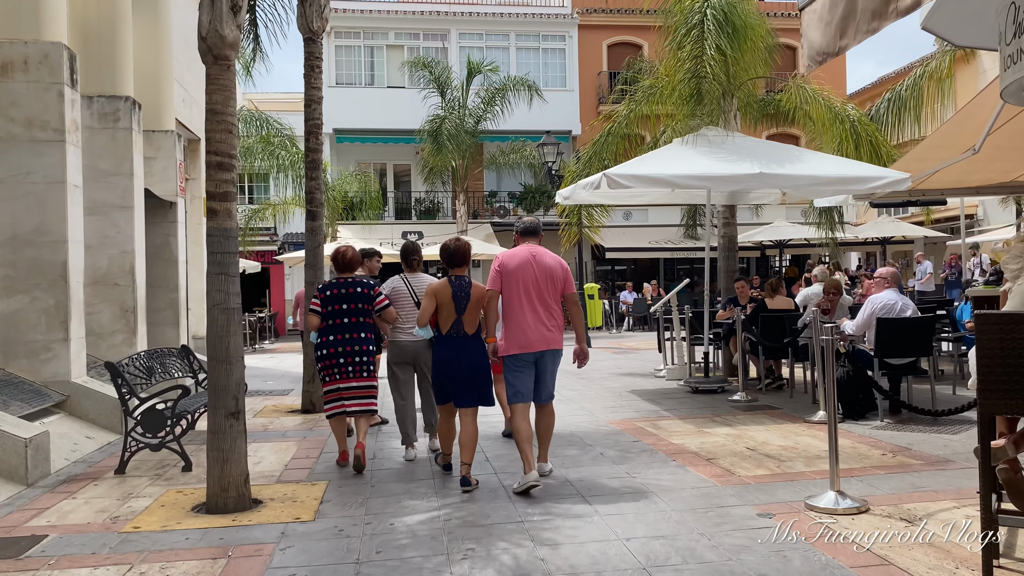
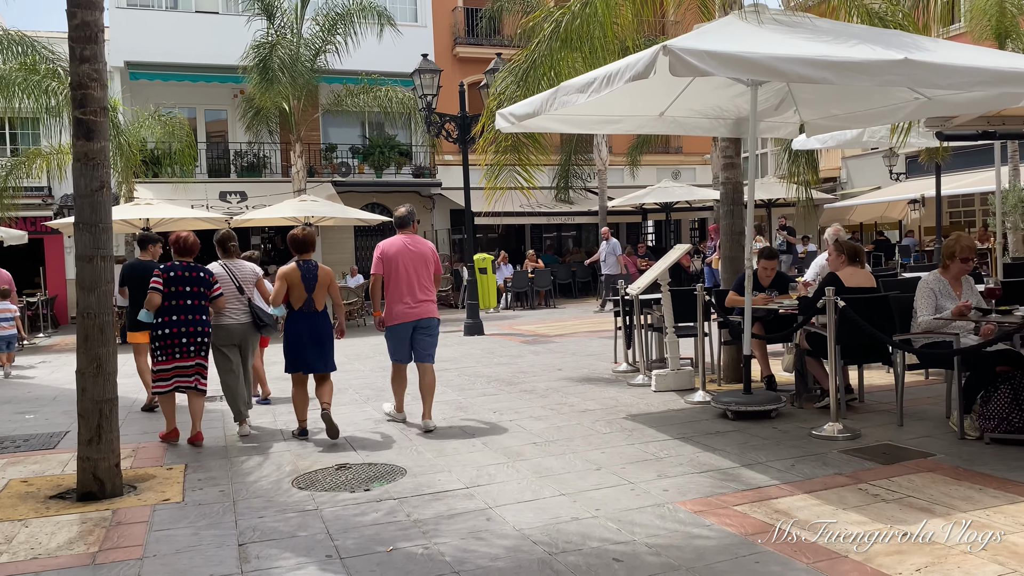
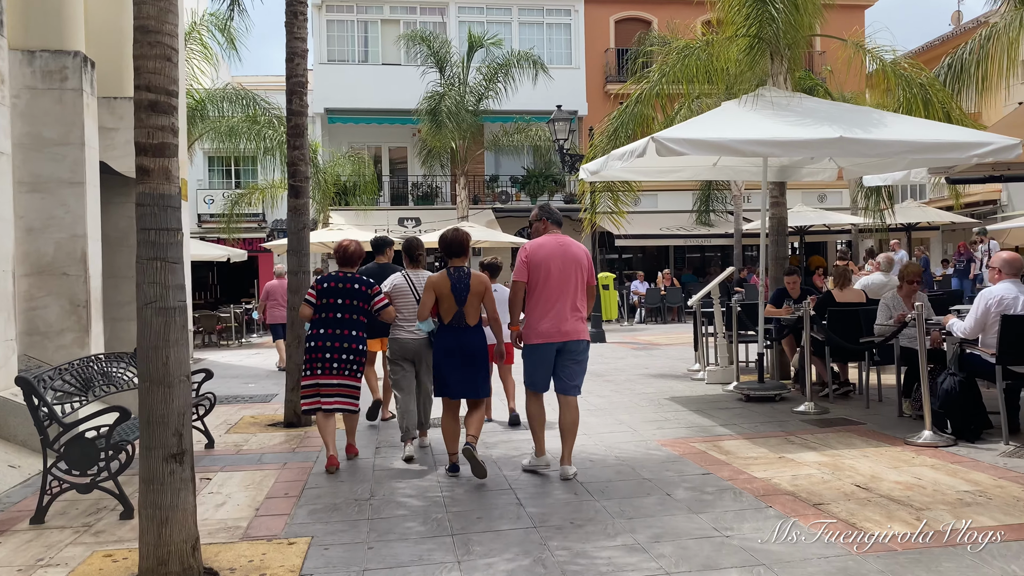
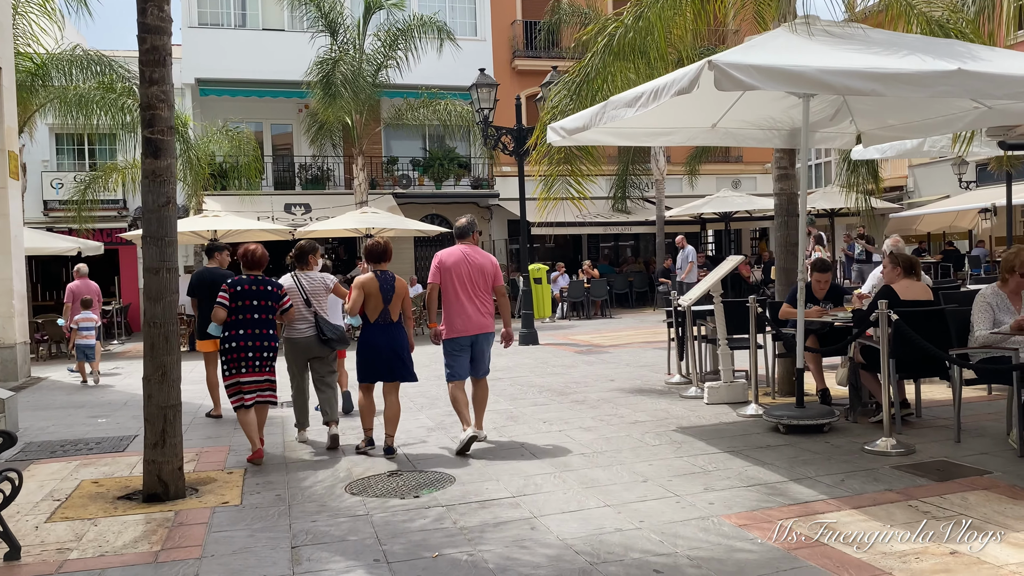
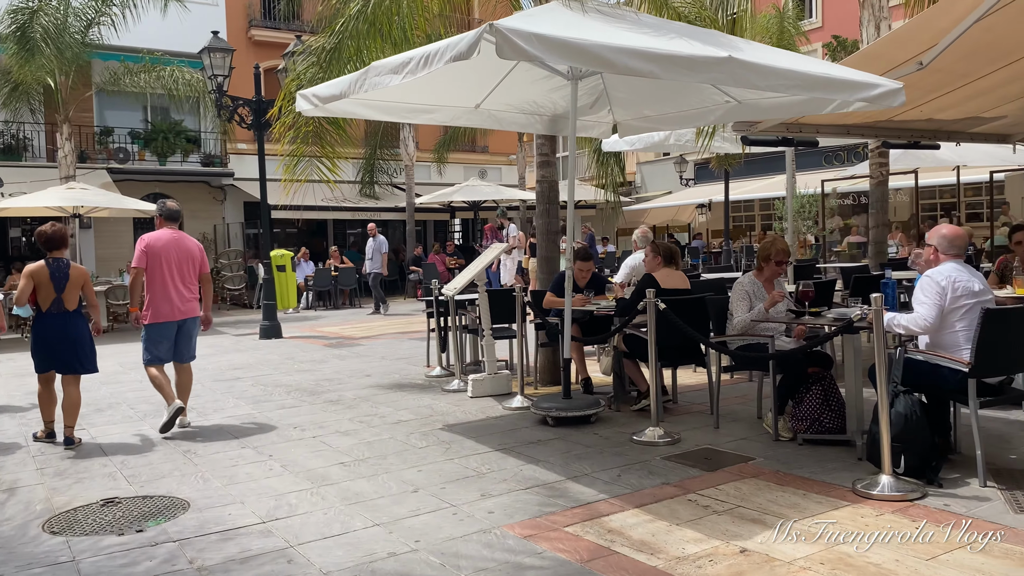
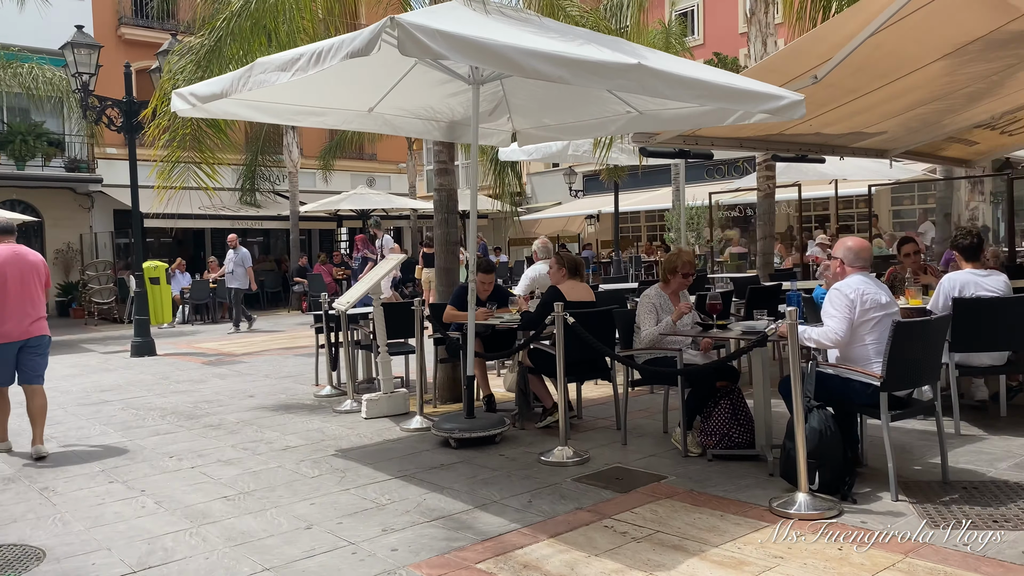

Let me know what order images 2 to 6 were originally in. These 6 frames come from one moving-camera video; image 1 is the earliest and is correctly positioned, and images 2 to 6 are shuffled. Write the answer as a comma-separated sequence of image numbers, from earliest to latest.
3, 4, 2, 5, 6
